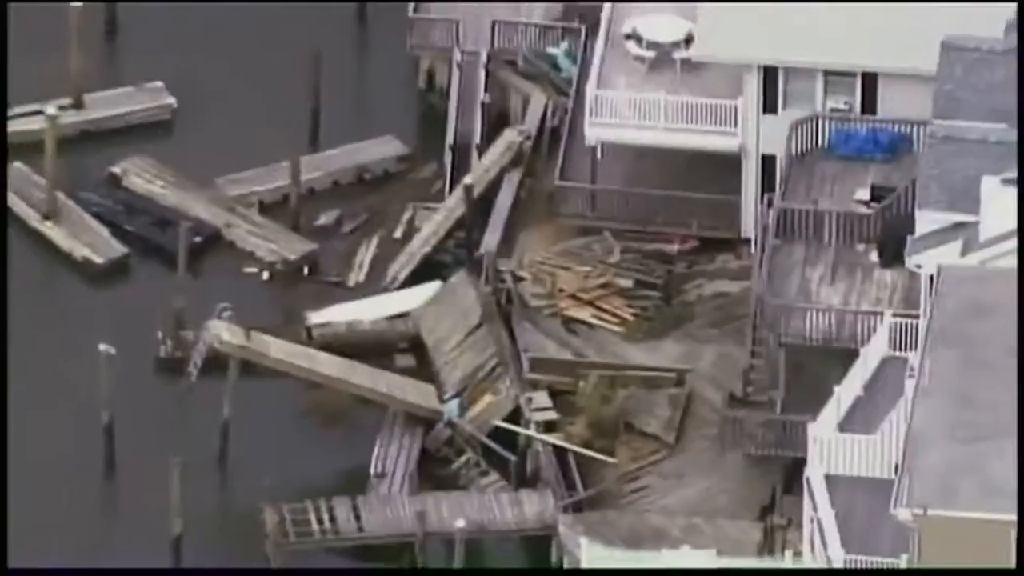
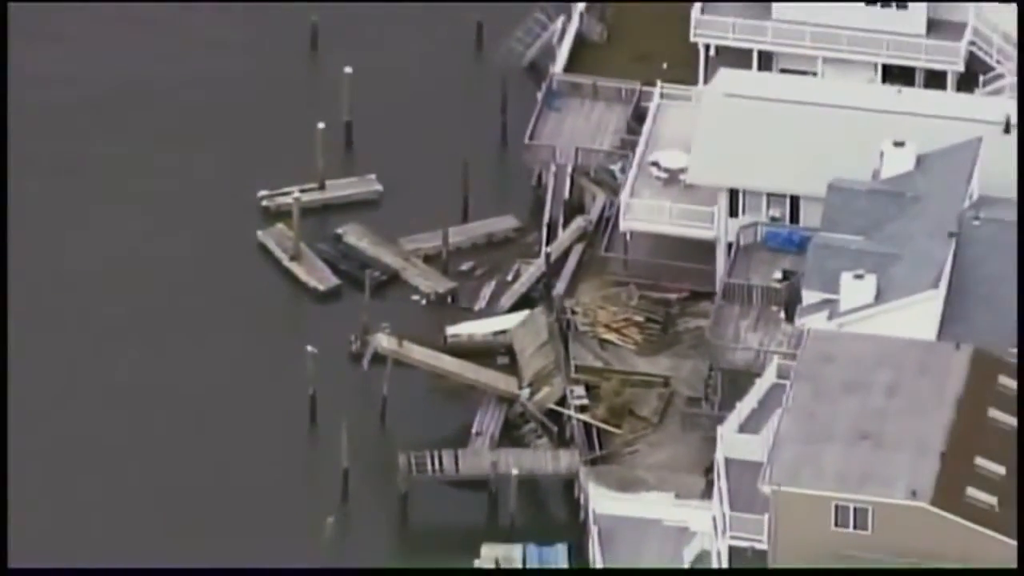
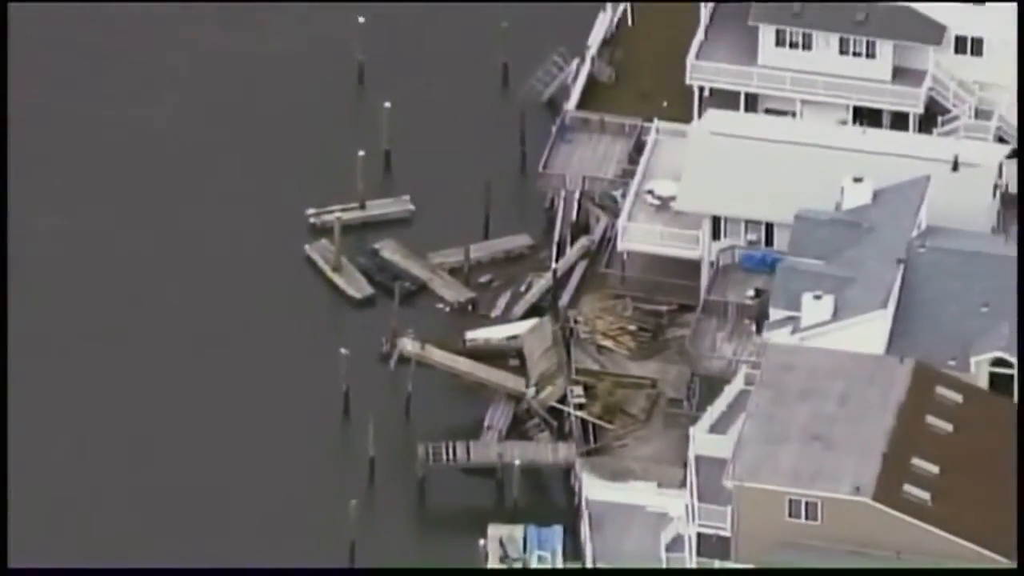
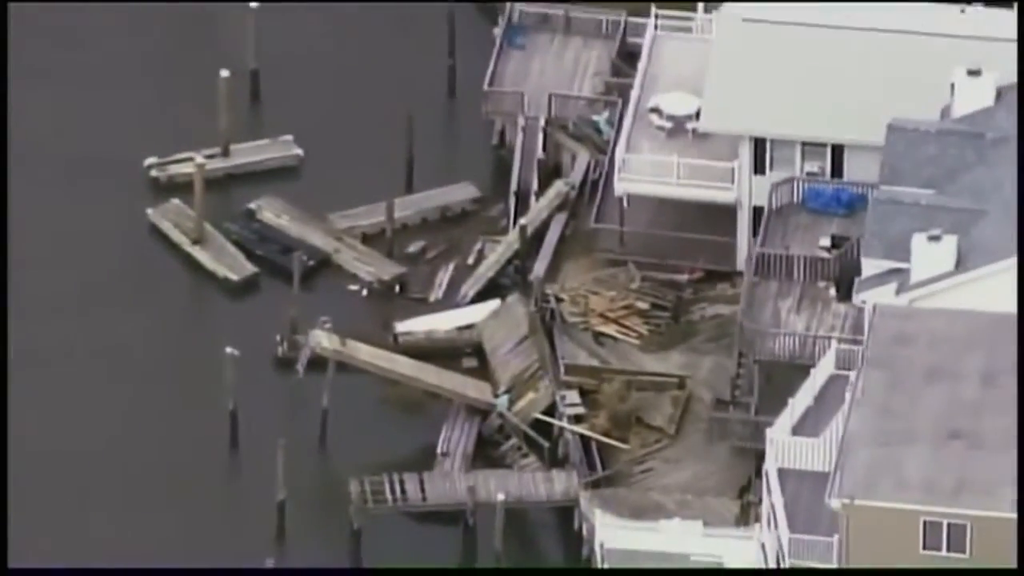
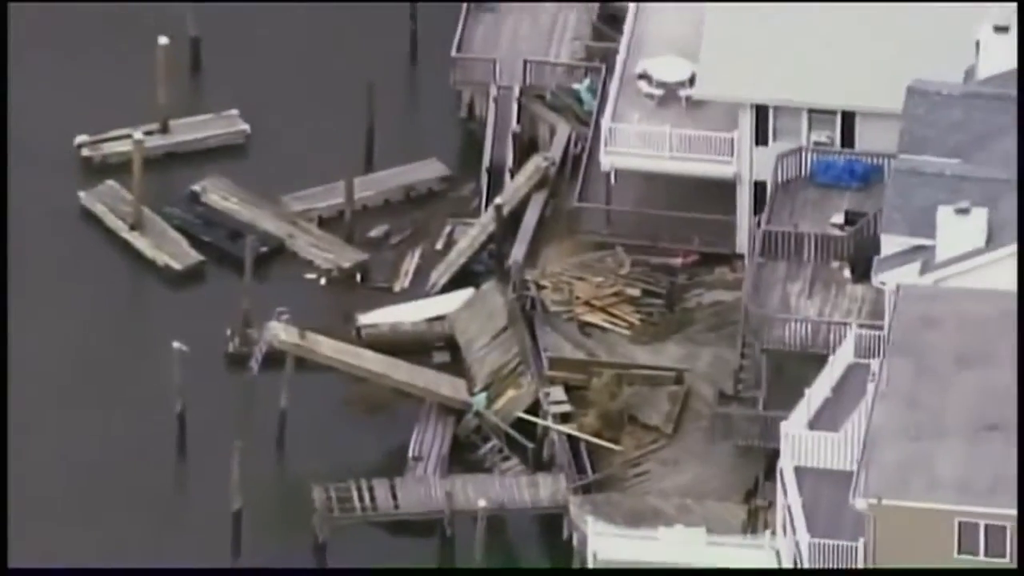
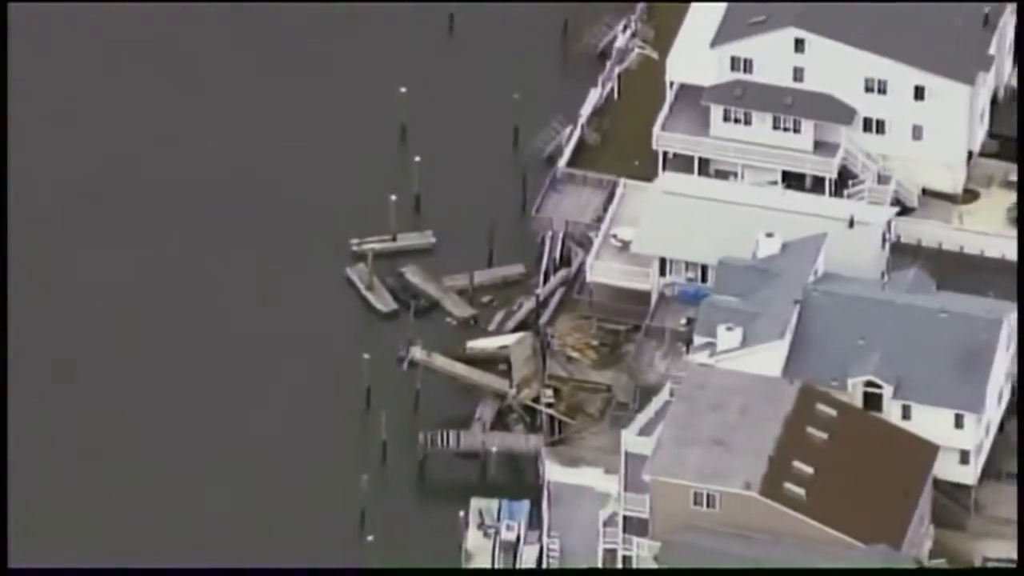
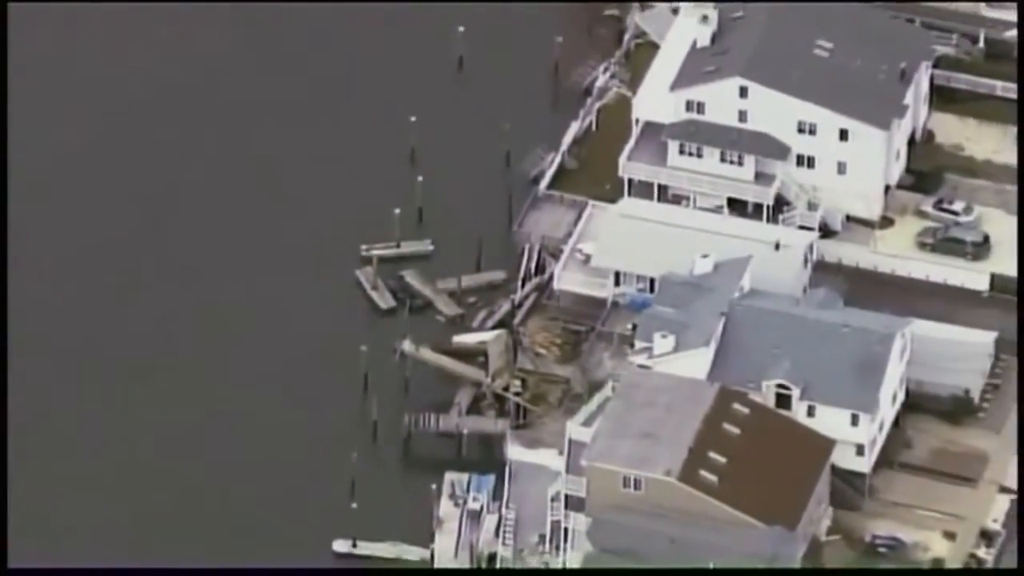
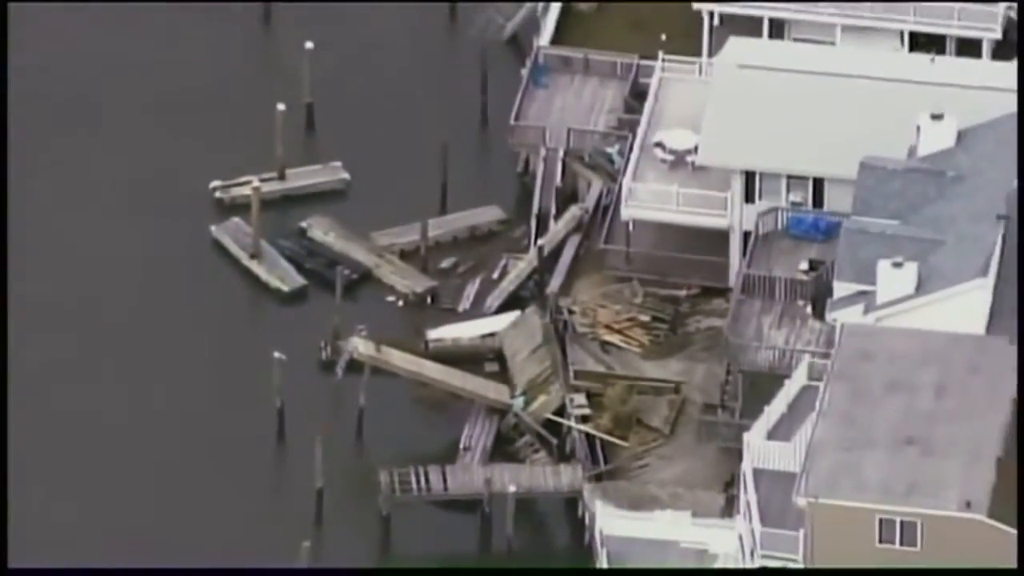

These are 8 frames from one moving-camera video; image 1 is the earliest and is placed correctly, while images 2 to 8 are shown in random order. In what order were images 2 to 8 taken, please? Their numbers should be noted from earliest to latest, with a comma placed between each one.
5, 4, 8, 2, 3, 6, 7
